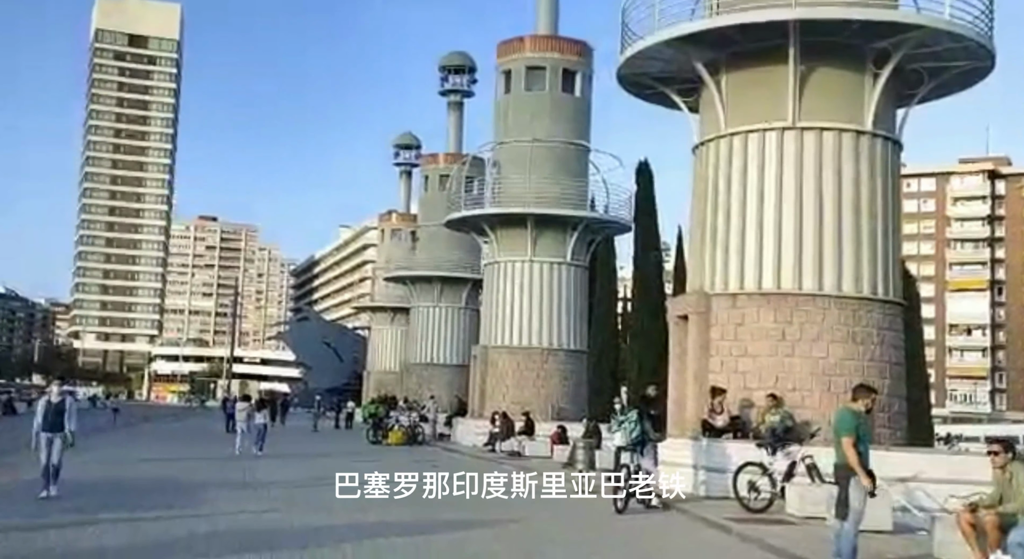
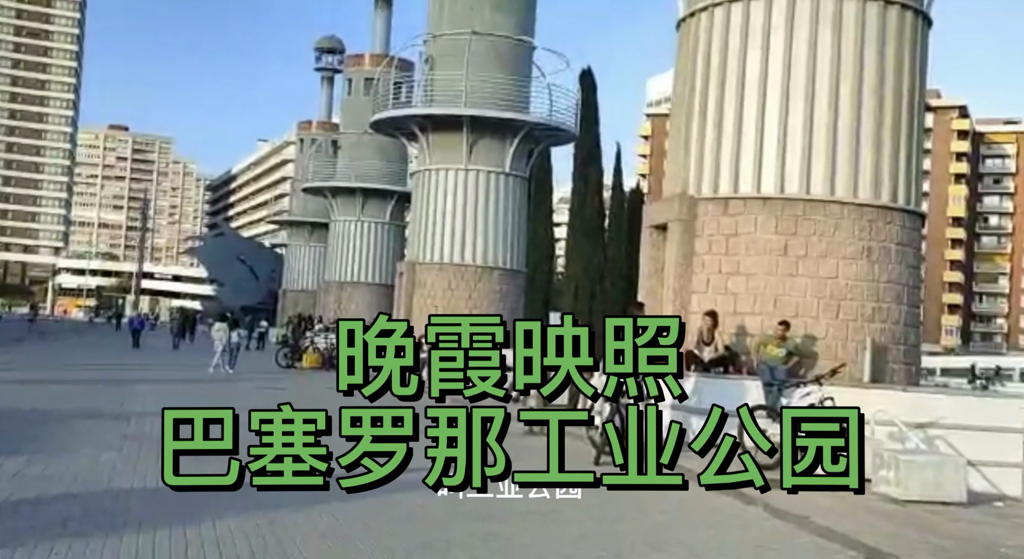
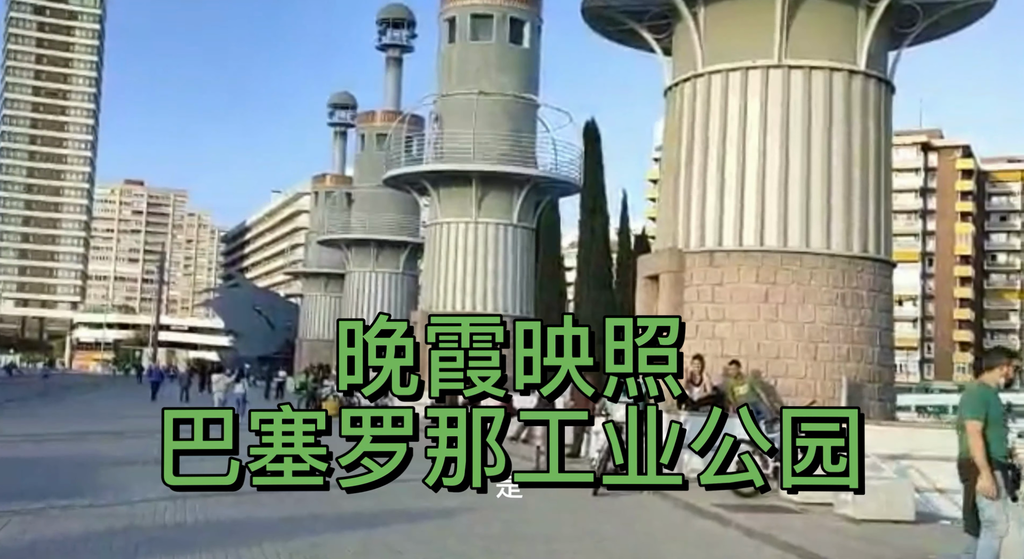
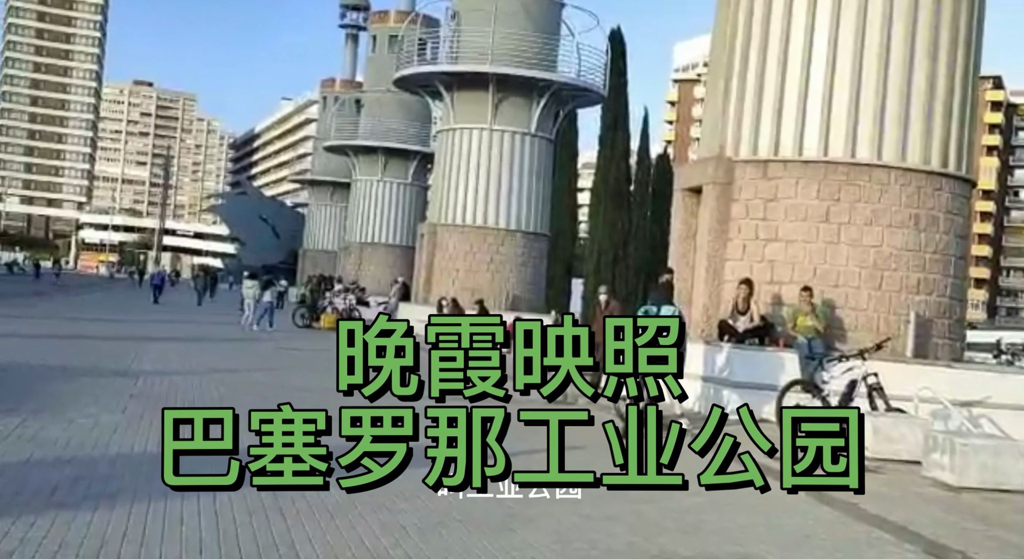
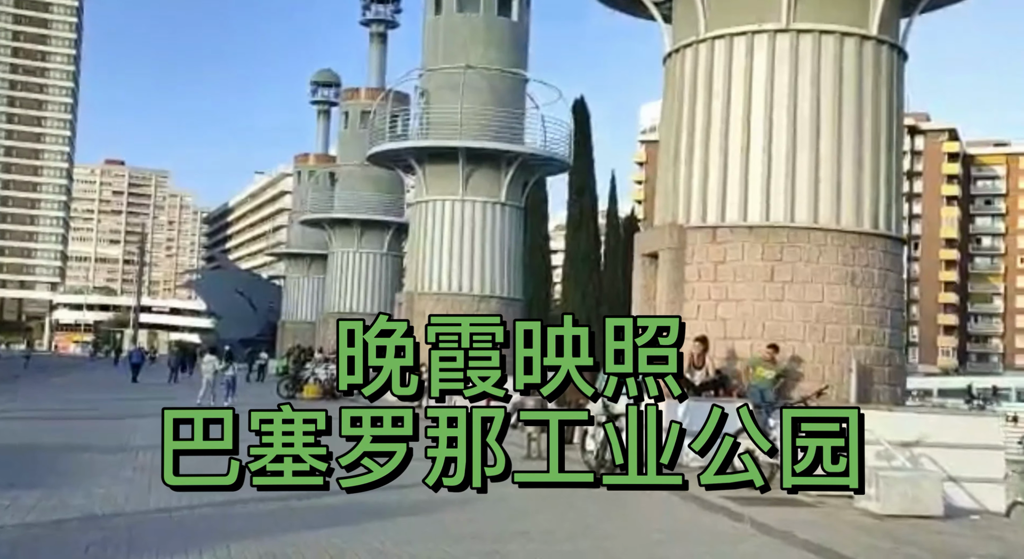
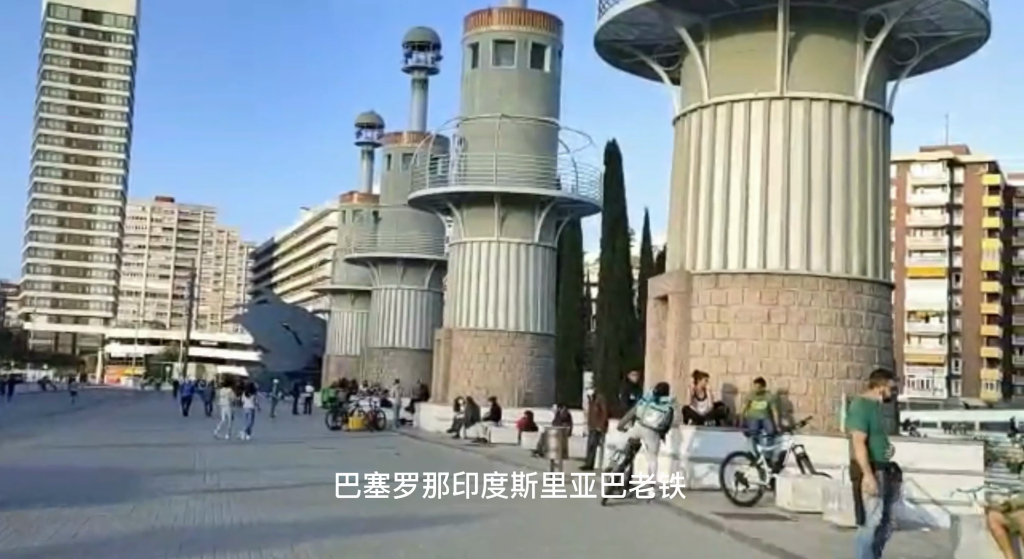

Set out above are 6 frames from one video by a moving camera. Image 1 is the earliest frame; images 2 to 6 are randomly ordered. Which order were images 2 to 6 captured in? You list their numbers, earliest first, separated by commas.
6, 3, 5, 2, 4
